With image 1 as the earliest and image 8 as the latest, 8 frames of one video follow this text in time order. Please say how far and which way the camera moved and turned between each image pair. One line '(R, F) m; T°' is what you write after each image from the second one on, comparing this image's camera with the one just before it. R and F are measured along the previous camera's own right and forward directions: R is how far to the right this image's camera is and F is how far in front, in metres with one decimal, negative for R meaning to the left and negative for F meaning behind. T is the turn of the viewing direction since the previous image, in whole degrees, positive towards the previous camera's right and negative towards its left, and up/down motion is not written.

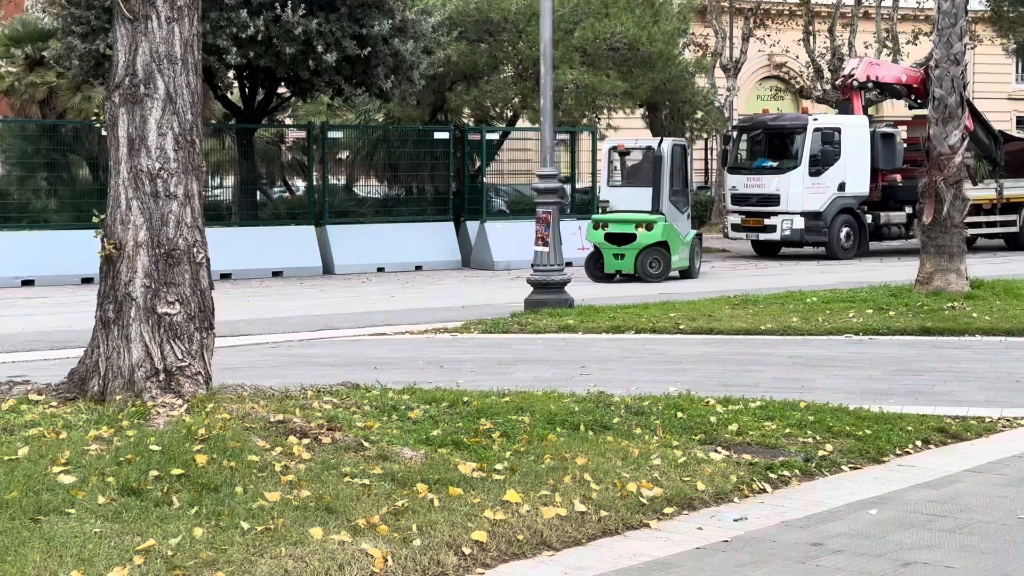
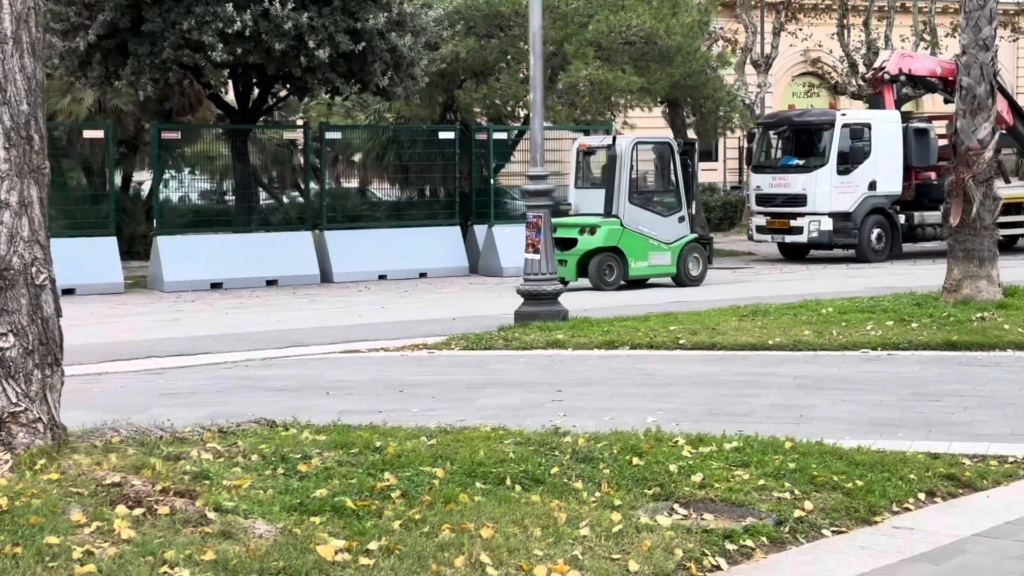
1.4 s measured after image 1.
(+0.5, +1.2) m; -2°
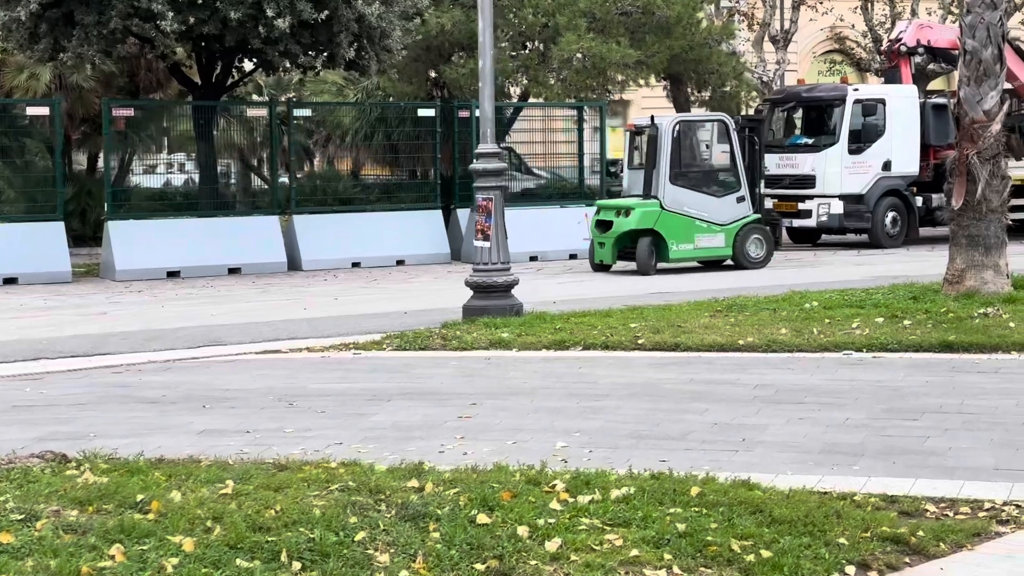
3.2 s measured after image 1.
(+0.8, +1.5) m; -1°
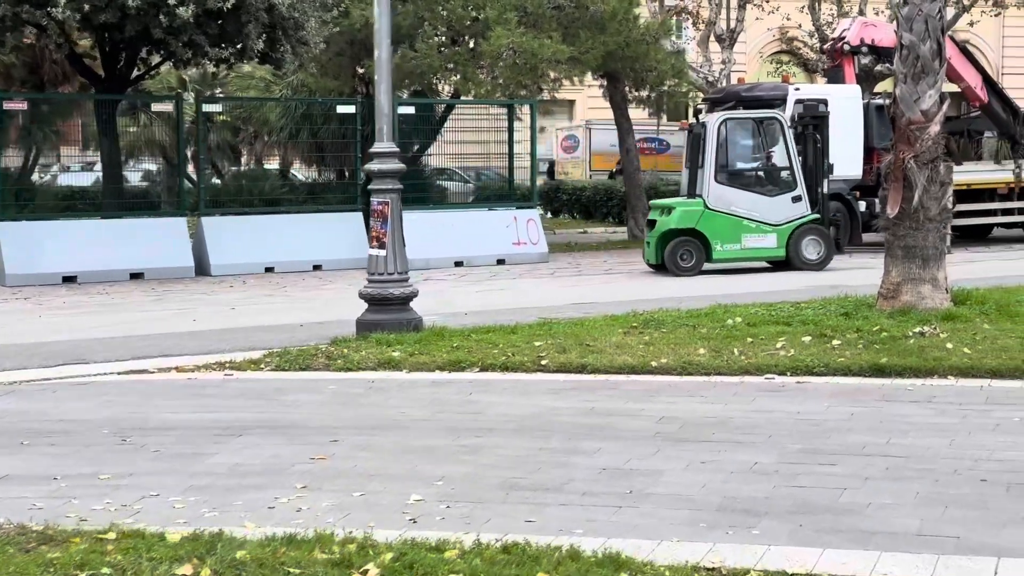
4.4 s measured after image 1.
(+0.5, +1.1) m; +2°
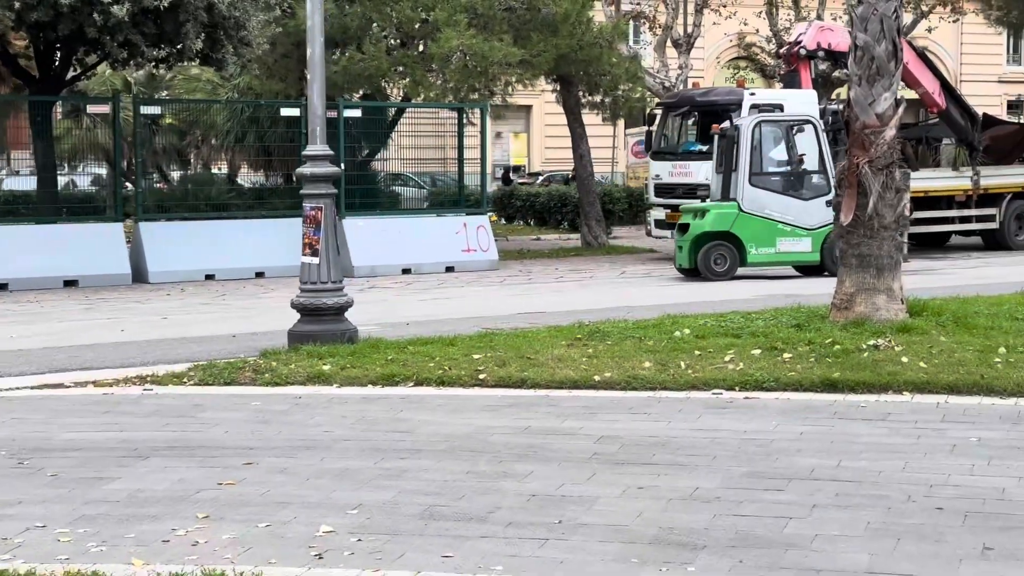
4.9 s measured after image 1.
(+0.2, +0.5) m; +2°
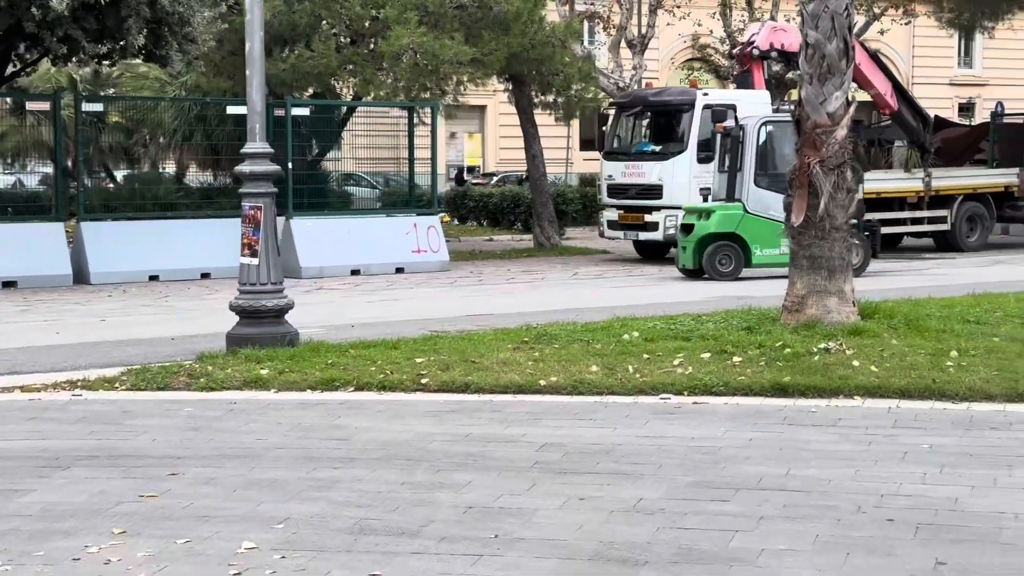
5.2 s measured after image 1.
(+0.1, +0.3) m; +2°
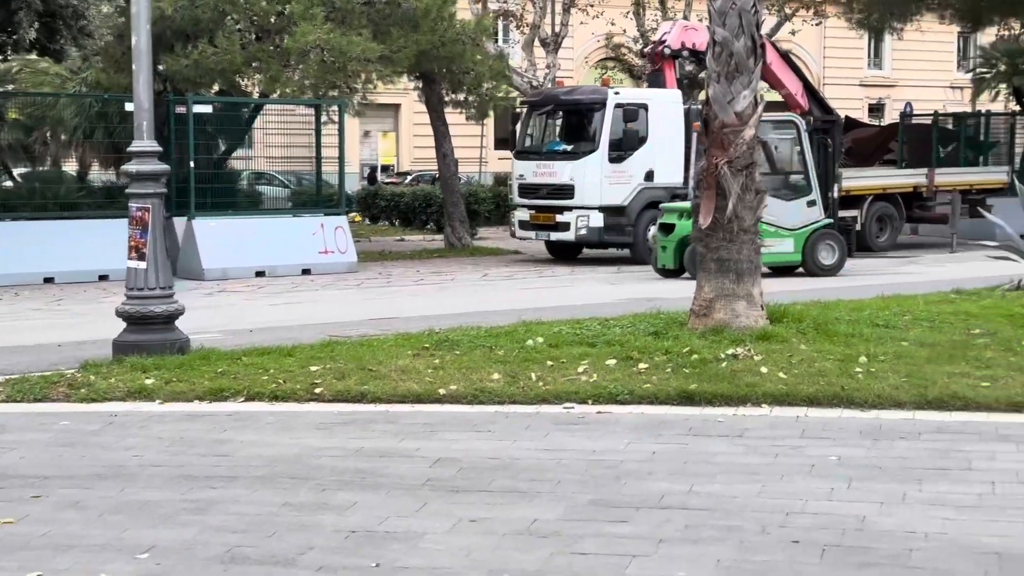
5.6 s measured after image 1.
(+0.1, +0.3) m; +3°
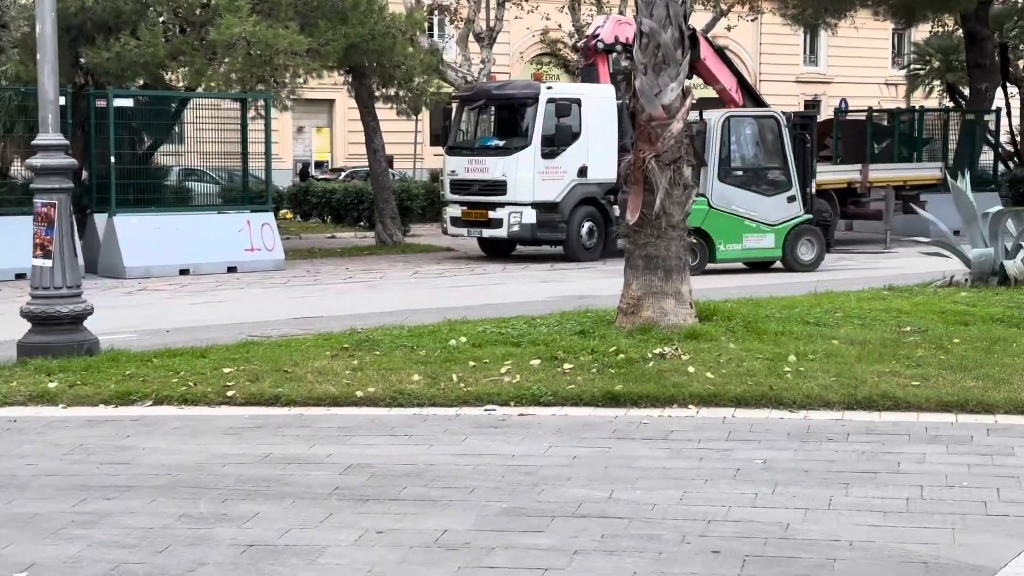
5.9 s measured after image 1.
(+0.1, +0.3) m; +2°
